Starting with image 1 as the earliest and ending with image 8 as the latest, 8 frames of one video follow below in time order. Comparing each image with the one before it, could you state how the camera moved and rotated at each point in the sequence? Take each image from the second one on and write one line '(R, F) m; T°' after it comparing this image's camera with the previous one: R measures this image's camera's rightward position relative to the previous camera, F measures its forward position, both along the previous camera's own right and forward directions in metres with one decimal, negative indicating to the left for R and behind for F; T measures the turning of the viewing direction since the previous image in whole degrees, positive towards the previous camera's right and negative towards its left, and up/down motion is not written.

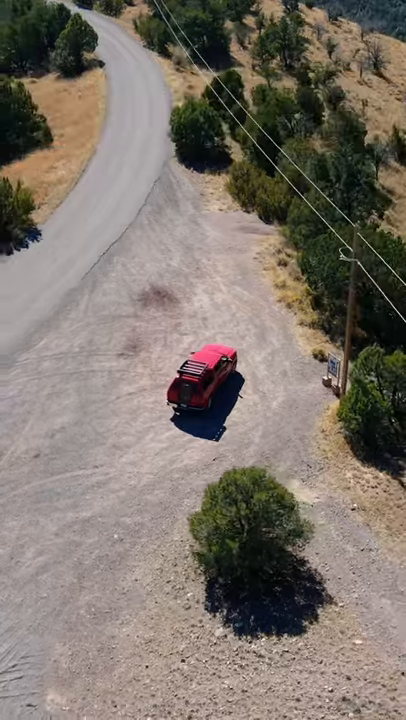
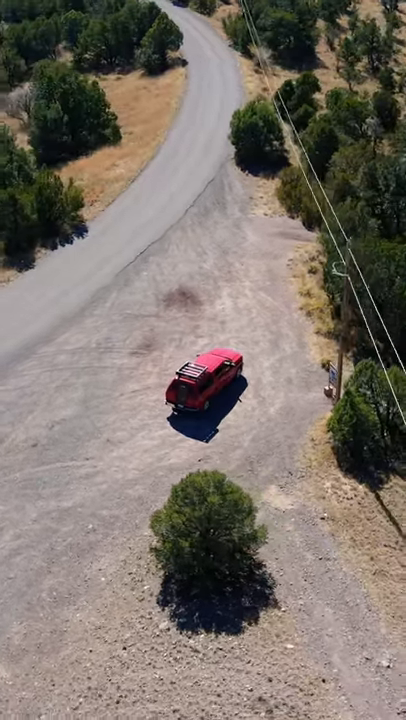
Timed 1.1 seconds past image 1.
(+2.9, -0.7) m; -6°
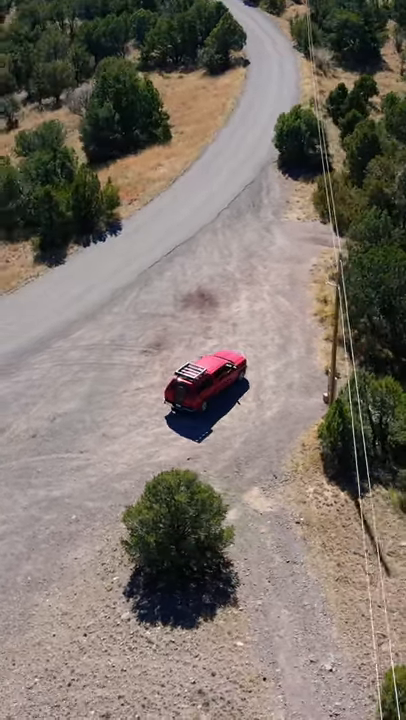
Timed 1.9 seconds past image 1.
(+2.3, -0.6) m; -5°
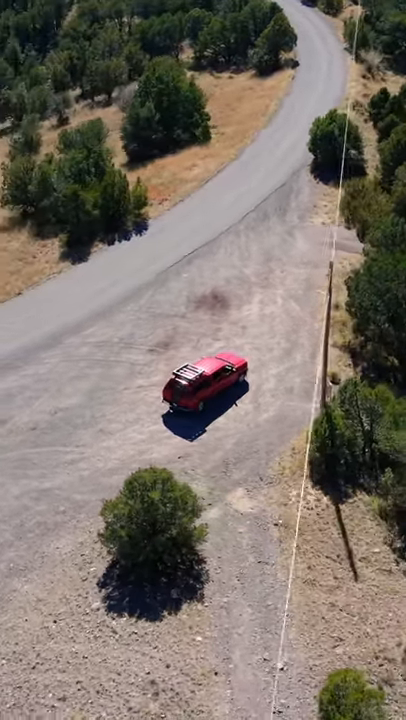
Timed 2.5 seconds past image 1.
(+2.0, -0.6) m; -4°
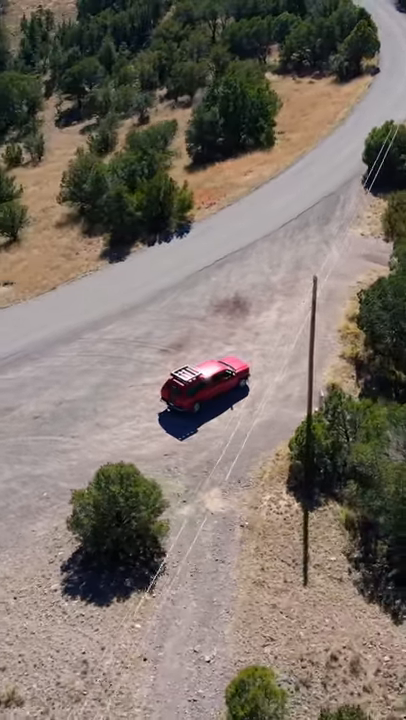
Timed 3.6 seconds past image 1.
(+3.3, -0.9) m; -6°
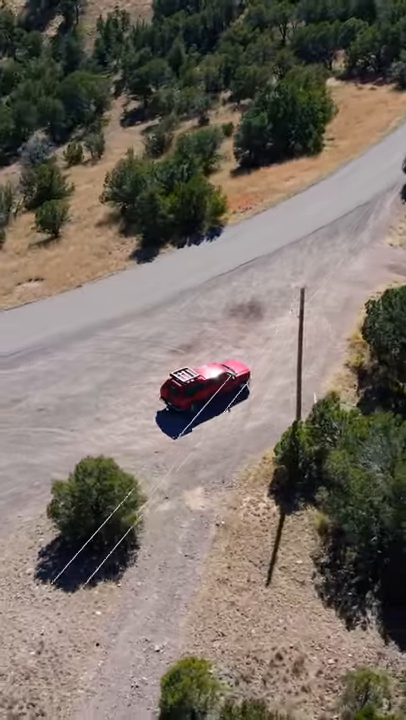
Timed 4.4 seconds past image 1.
(+2.6, -0.7) m; -5°
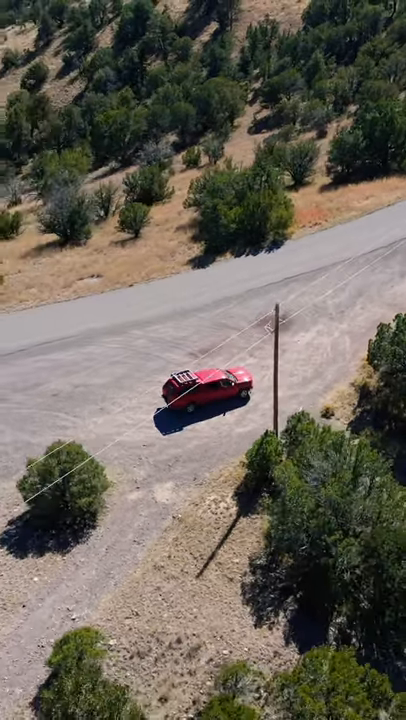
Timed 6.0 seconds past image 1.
(+5.5, -1.4) m; -10°
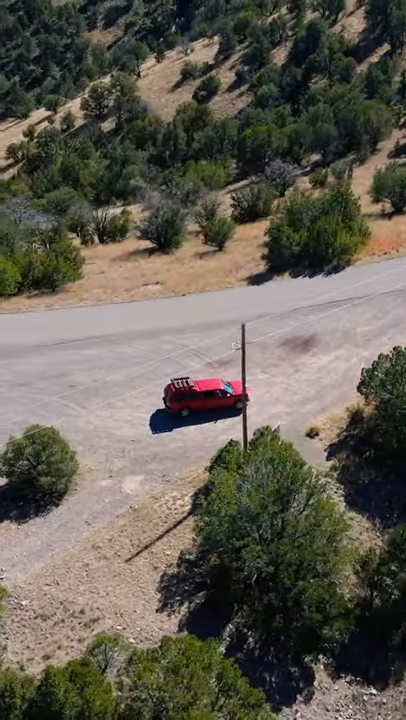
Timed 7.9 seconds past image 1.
(+6.9, -1.7) m; -12°
